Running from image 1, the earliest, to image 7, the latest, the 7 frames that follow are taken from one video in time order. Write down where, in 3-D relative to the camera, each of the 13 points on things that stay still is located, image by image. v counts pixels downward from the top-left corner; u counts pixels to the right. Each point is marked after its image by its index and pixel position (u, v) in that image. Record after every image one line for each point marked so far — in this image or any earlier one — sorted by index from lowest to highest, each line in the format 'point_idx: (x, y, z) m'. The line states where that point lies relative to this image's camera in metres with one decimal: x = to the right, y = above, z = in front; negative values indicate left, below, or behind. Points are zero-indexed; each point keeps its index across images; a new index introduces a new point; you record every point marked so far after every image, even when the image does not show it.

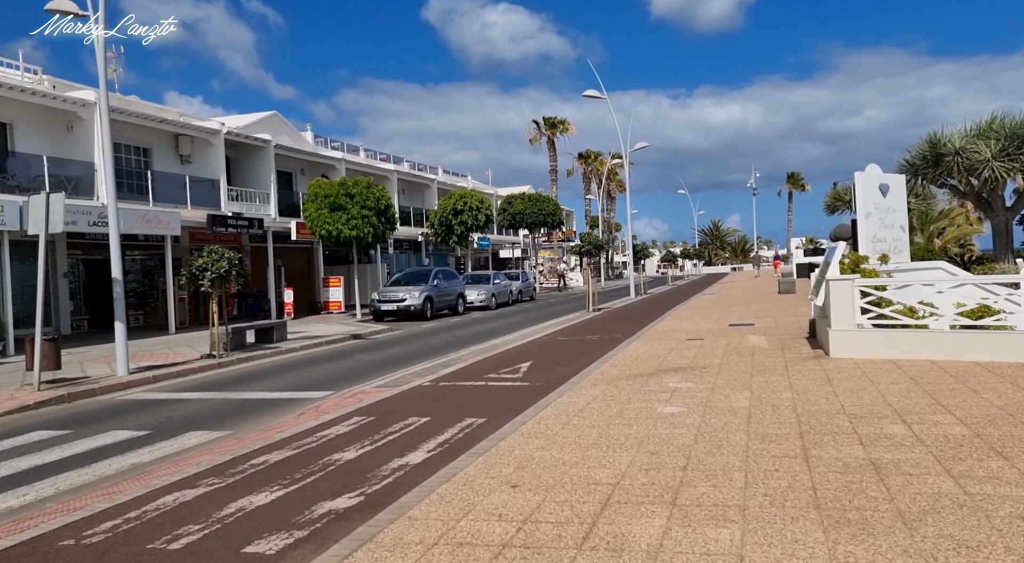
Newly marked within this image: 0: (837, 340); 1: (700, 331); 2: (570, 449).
0: (+5.1, -0.9, +9.9) m
1: (+4.5, -1.2, +14.8) m
2: (+0.6, -1.8, +6.7) m
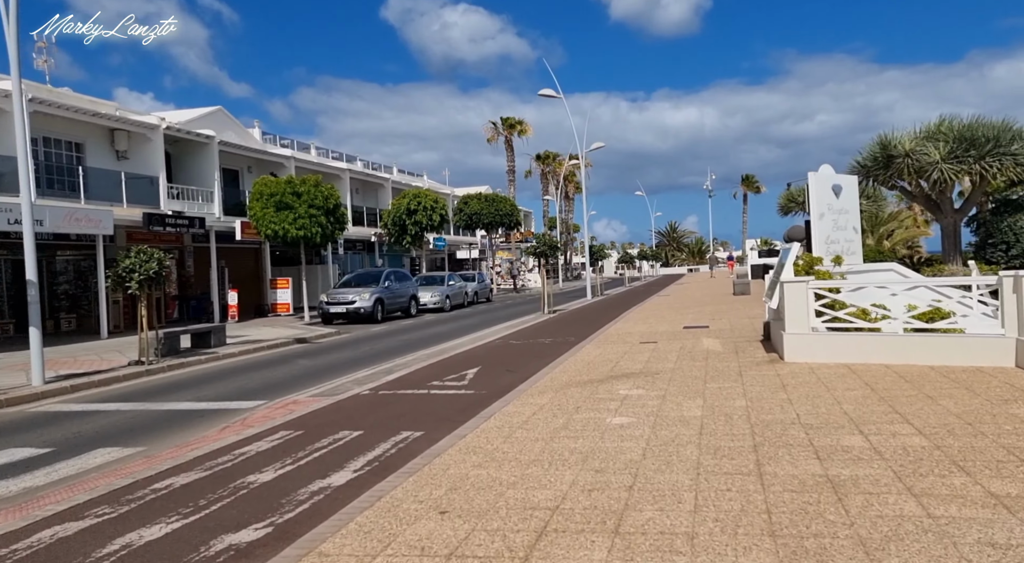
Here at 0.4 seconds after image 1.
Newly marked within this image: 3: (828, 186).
0: (+4.3, -1.0, +9.6) m
1: (+3.3, -1.2, +14.4) m
2: (0.0, -1.8, +6.2) m
3: (+6.7, +2.1, +13.4) m
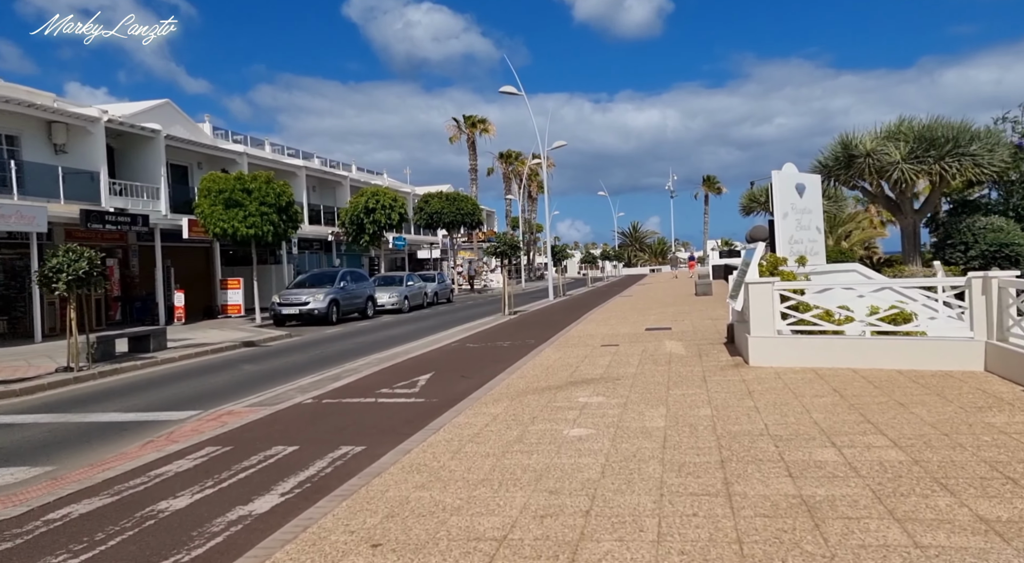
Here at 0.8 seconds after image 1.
0: (+3.6, -1.0, +9.2) m
1: (+2.3, -1.2, +14.0) m
2: (-0.5, -1.8, +5.6) m
3: (+5.8, +2.1, +13.2) m
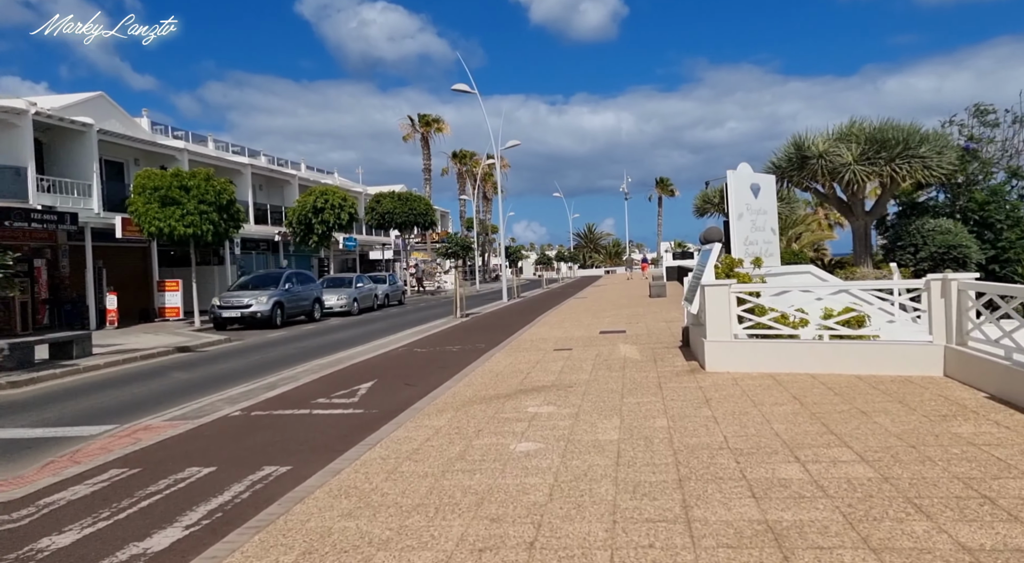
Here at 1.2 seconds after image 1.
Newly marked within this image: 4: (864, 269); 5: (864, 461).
0: (+2.8, -1.0, +8.9) m
1: (+1.3, -1.3, +13.6) m
2: (-1.0, -1.9, +4.9) m
3: (+4.8, +2.0, +13.0) m
4: (+9.4, +0.3, +16.8) m
5: (+2.8, -1.4, +4.9) m
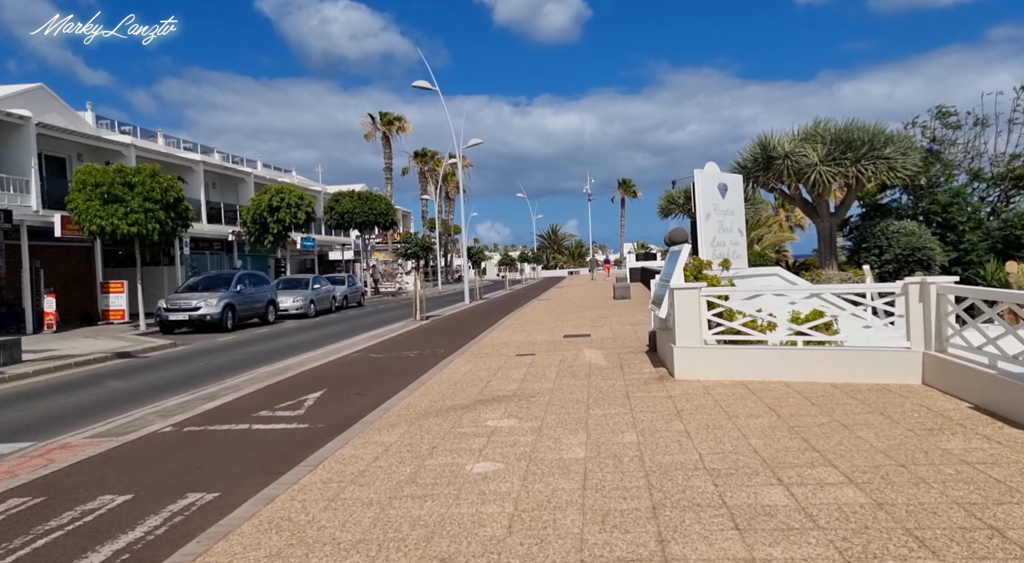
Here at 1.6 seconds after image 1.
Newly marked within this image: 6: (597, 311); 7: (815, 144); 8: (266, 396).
0: (+2.3, -1.1, +8.5) m
1: (+0.5, -1.3, +13.0) m
2: (-1.3, -1.9, +4.3) m
3: (+4.0, +2.0, +12.7) m
4: (+8.4, +0.3, +16.7) m
5: (+2.4, -1.4, +4.5) m
6: (+2.7, -0.9, +19.6) m
7: (+7.9, +3.6, +16.4) m
8: (-3.8, -1.7, +9.7) m
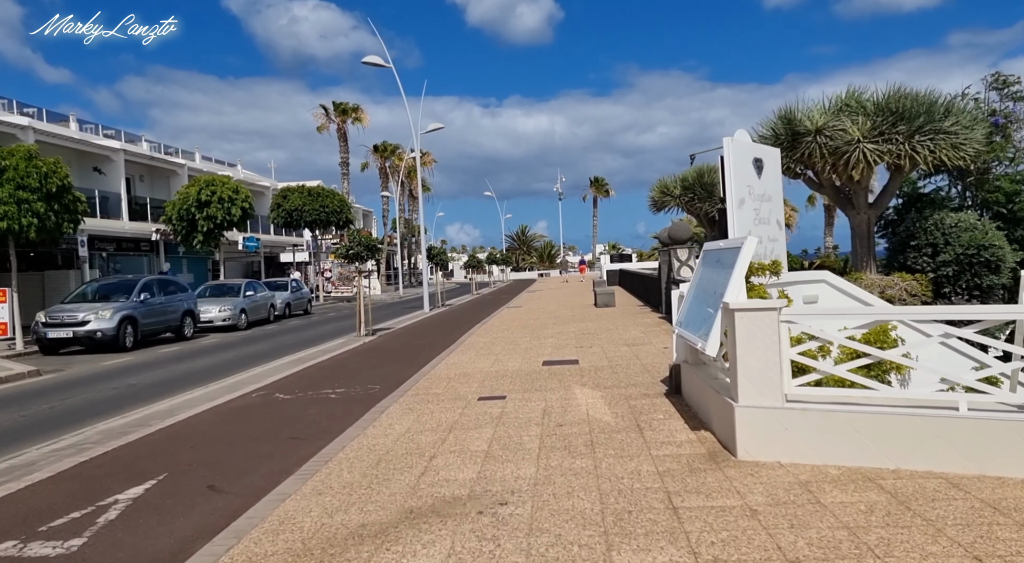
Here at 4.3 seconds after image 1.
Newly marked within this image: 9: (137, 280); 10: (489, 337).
0: (+1.9, -1.2, +5.0) m
1: (-0.1, -1.4, +9.5) m
2: (-1.5, -2.0, +0.7) m
3: (+3.5, +1.8, +9.3) m
4: (+7.6, +0.2, +13.6) m
5: (+2.3, -1.6, +1.1) m
6: (+1.8, -1.1, +16.2) m
7: (+7.2, +3.4, +13.2) m
8: (-4.2, -1.9, +5.9) m
9: (-11.1, 0.0, +18.7) m
10: (-0.5, -1.3, +14.7) m
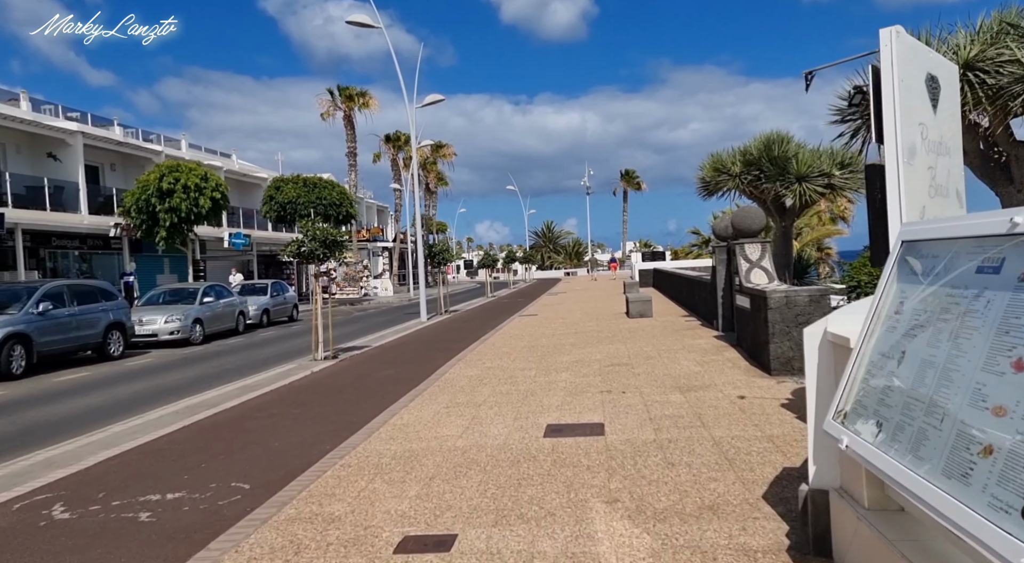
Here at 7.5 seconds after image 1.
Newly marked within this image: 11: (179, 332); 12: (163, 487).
0: (+1.5, -1.4, +0.7) m
1: (-0.3, -1.6, +5.3) m
2: (-2.1, -2.2, -3.5) m
3: (+3.2, +1.7, +4.9) m
4: (+7.6, 0.0, +9.0) m
5: (+1.6, -1.8, -3.2) m
6: (+1.9, -1.2, +11.9) m
7: (+7.1, +3.3, +8.6) m
8: (-4.6, -2.1, +1.9) m
9: (-10.9, -0.1, +15.0) m
10: (-0.5, -1.4, +10.5) m
11: (-9.6, -1.4, +18.3) m
12: (-2.9, -1.7, +5.6) m
